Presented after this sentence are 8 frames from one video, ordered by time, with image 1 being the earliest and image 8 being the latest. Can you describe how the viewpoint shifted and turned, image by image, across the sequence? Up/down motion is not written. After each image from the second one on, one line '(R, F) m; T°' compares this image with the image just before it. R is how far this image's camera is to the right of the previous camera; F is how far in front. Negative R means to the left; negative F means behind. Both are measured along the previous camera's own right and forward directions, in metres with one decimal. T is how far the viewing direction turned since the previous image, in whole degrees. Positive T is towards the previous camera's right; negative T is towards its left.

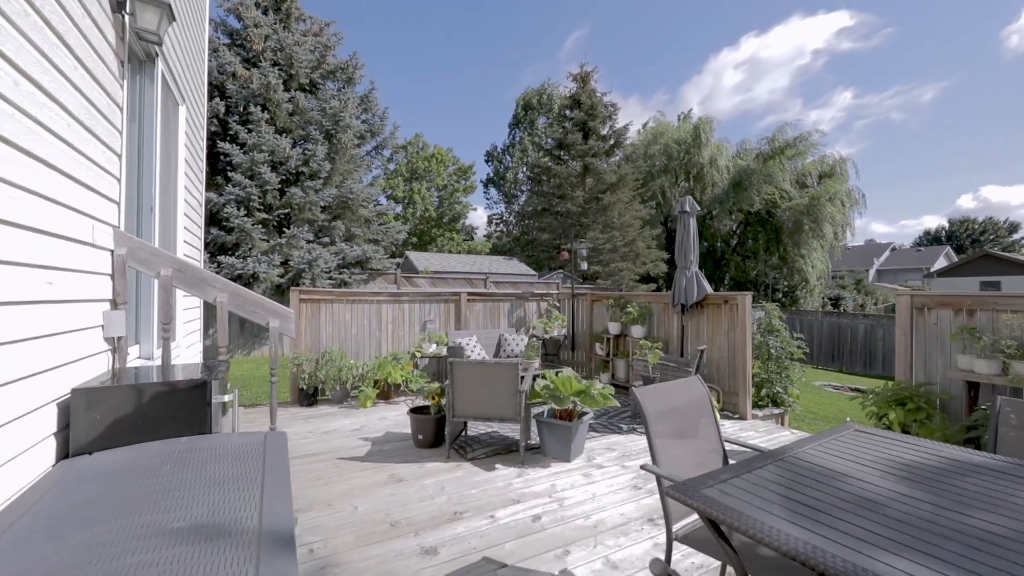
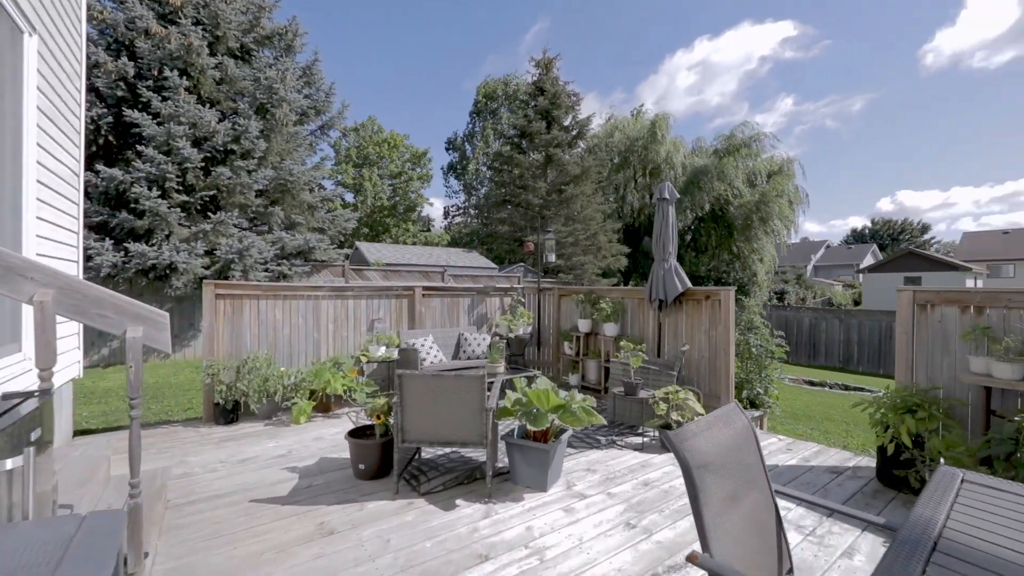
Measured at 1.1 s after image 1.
(0.0, +0.6) m; +6°
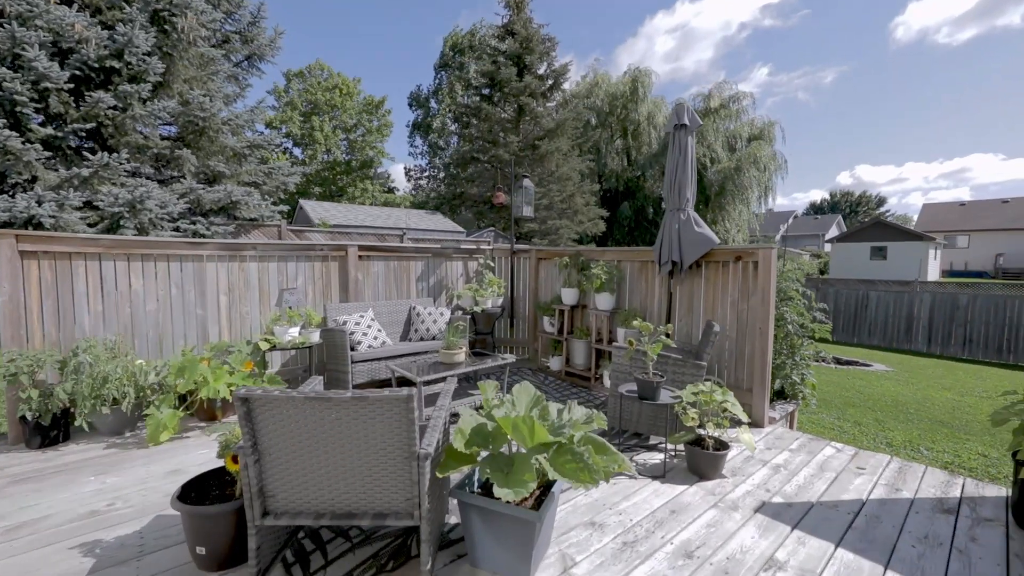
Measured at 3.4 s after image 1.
(+0.1, +1.3) m; +4°
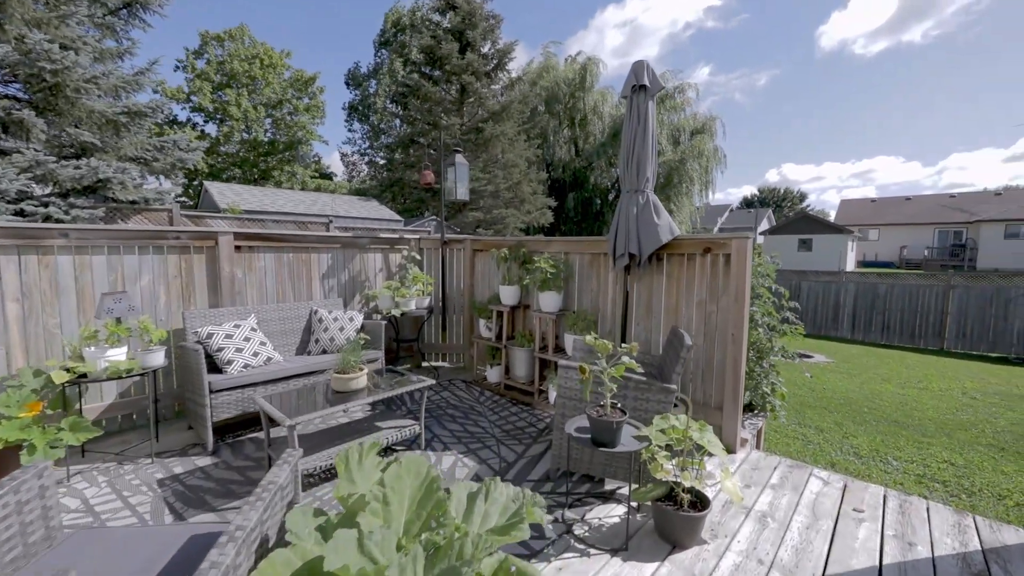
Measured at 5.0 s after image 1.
(+0.2, +0.8) m; +7°
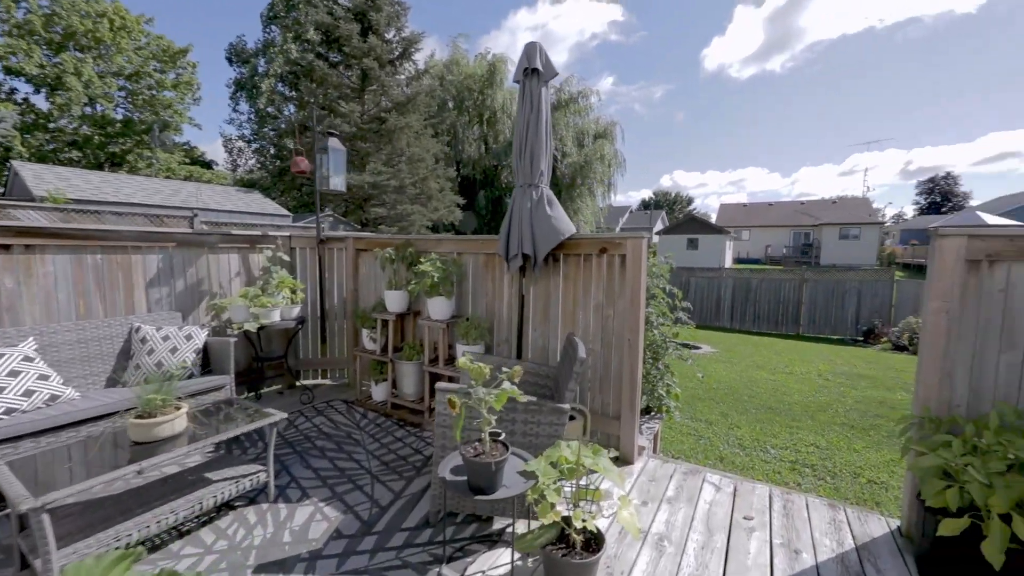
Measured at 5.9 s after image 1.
(+0.2, +0.3) m; +12°
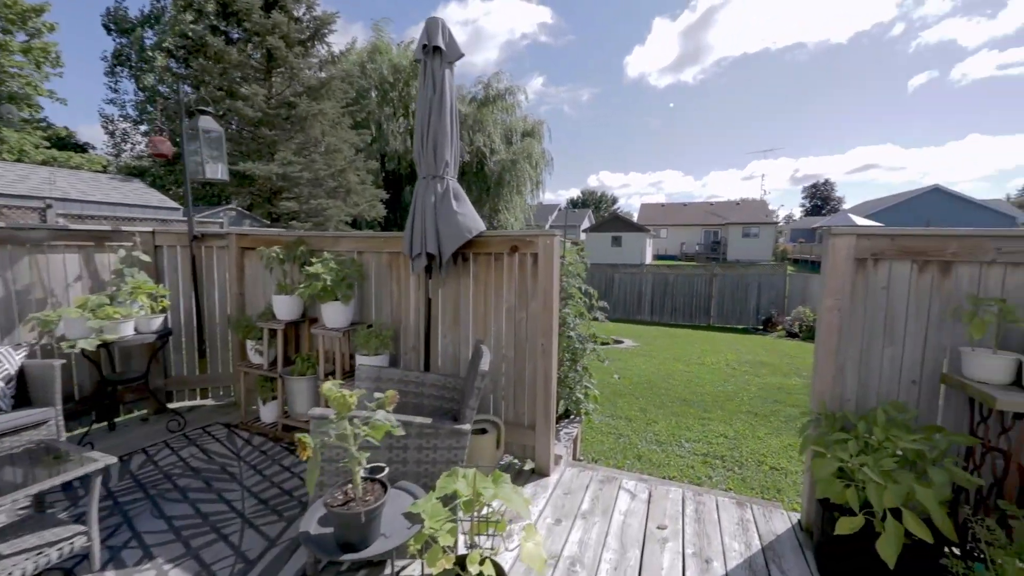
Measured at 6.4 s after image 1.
(+0.2, +0.2) m; +9°
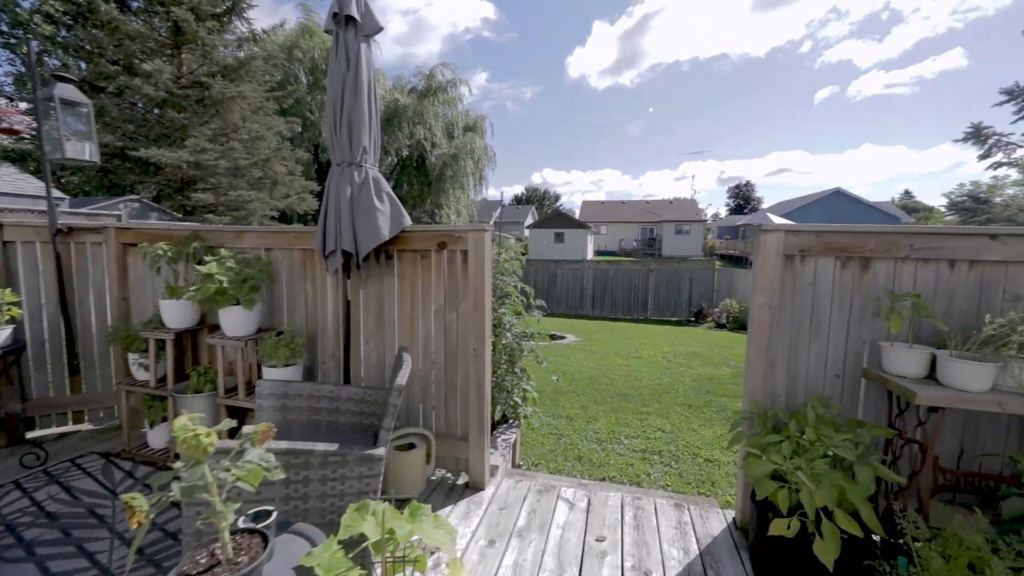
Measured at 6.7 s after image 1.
(+0.1, +0.2) m; +7°
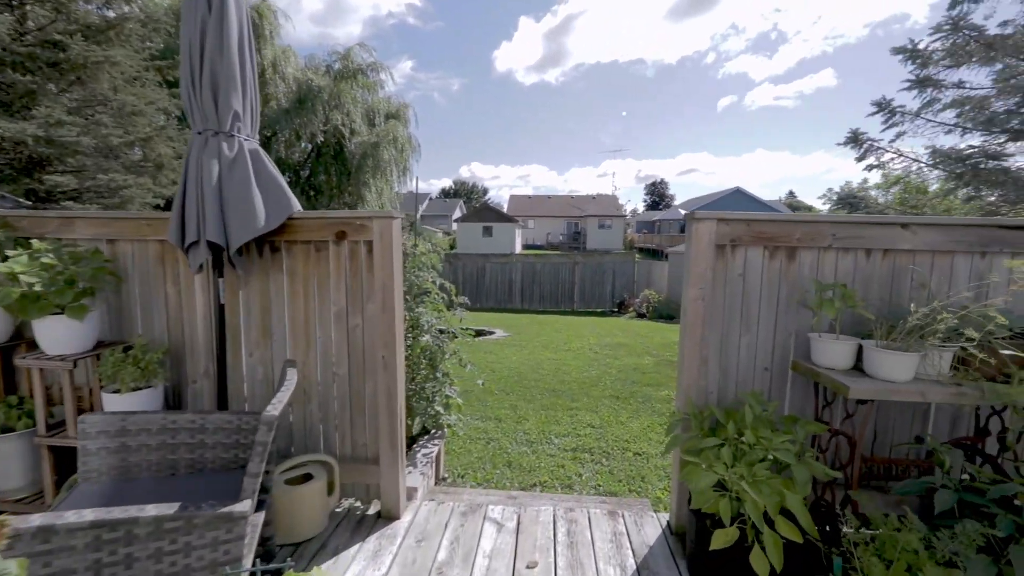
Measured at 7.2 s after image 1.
(+0.1, +0.3) m; +10°
